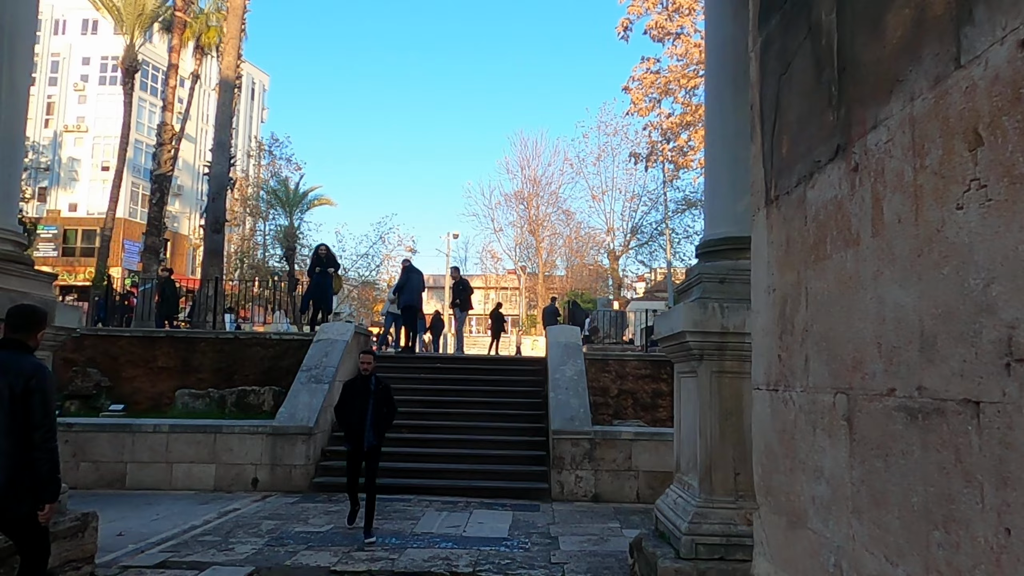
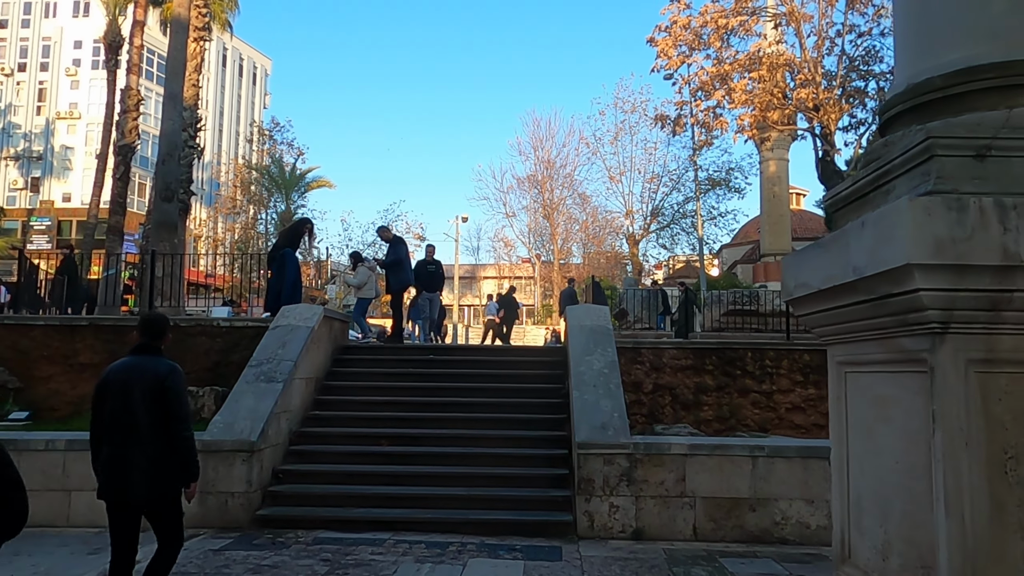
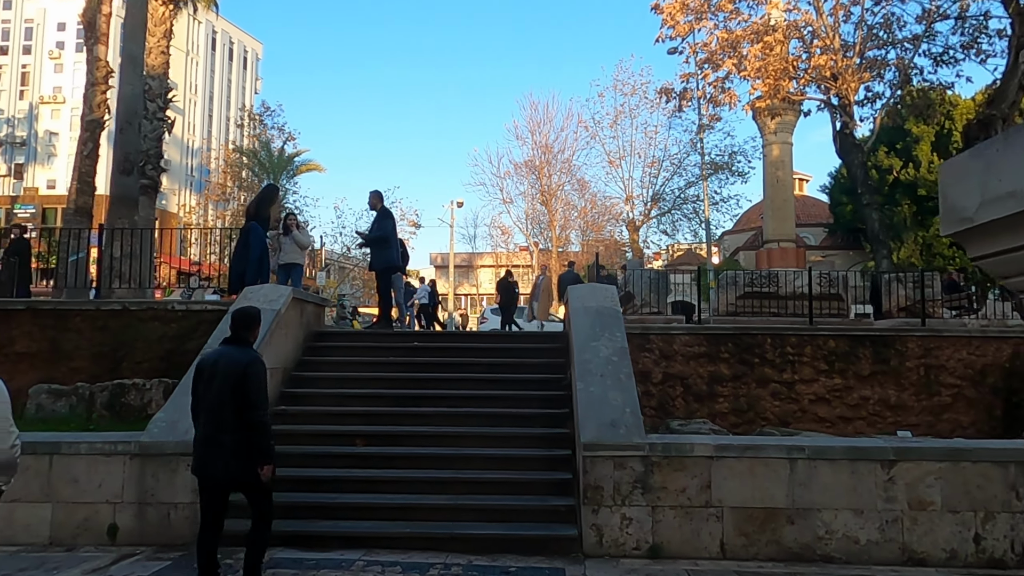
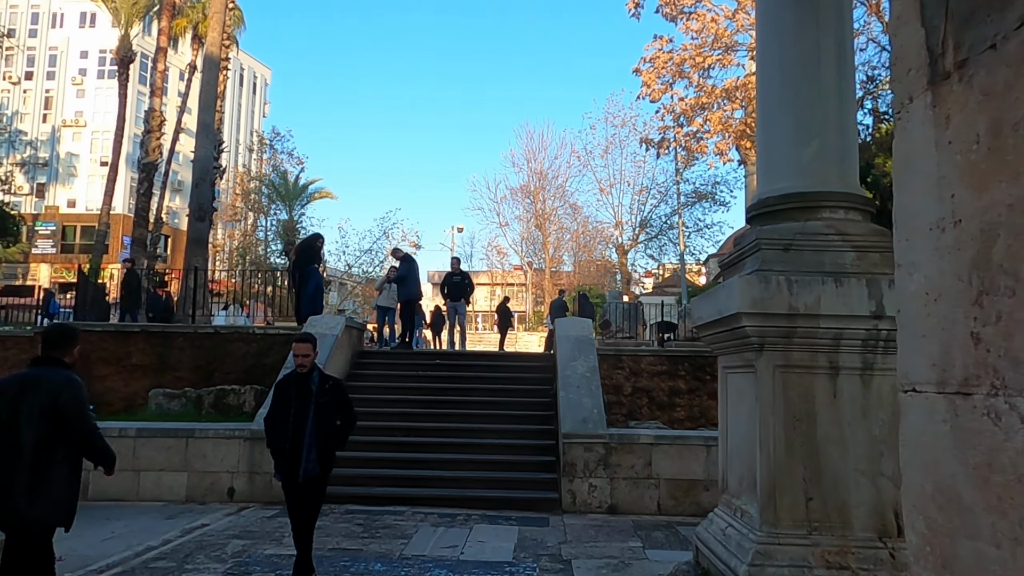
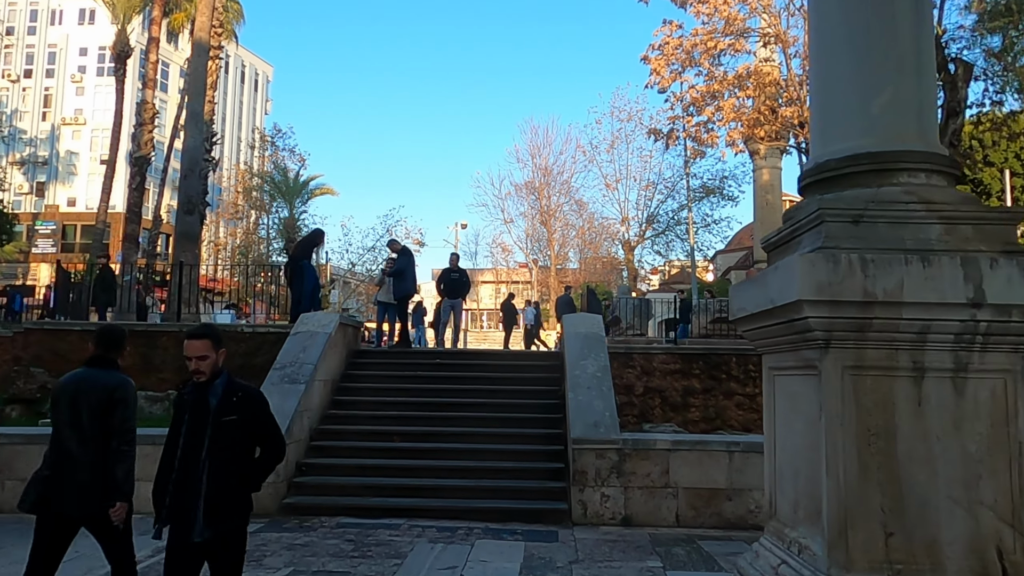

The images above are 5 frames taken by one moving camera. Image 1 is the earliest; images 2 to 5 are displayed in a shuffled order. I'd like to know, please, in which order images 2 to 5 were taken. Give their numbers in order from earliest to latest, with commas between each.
4, 5, 2, 3
